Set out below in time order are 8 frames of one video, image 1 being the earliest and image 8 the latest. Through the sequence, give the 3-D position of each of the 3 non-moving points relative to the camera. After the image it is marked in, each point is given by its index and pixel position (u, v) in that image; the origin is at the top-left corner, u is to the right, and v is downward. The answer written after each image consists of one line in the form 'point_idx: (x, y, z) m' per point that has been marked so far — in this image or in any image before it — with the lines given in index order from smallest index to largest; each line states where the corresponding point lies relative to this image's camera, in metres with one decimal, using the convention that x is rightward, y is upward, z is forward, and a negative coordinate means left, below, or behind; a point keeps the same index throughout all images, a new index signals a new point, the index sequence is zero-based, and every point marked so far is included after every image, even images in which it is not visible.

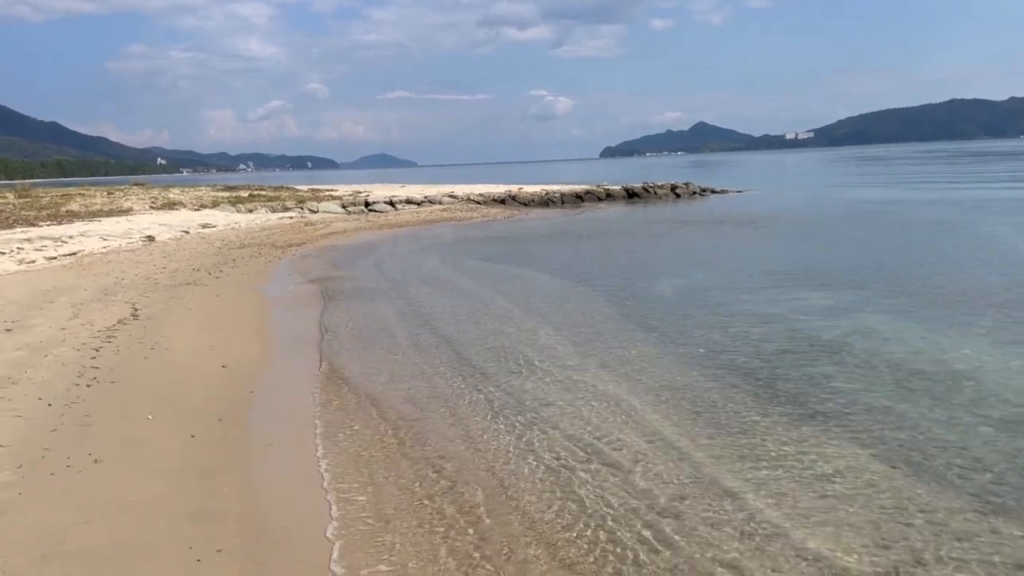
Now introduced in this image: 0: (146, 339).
0: (-5.0, -0.7, +11.5) m
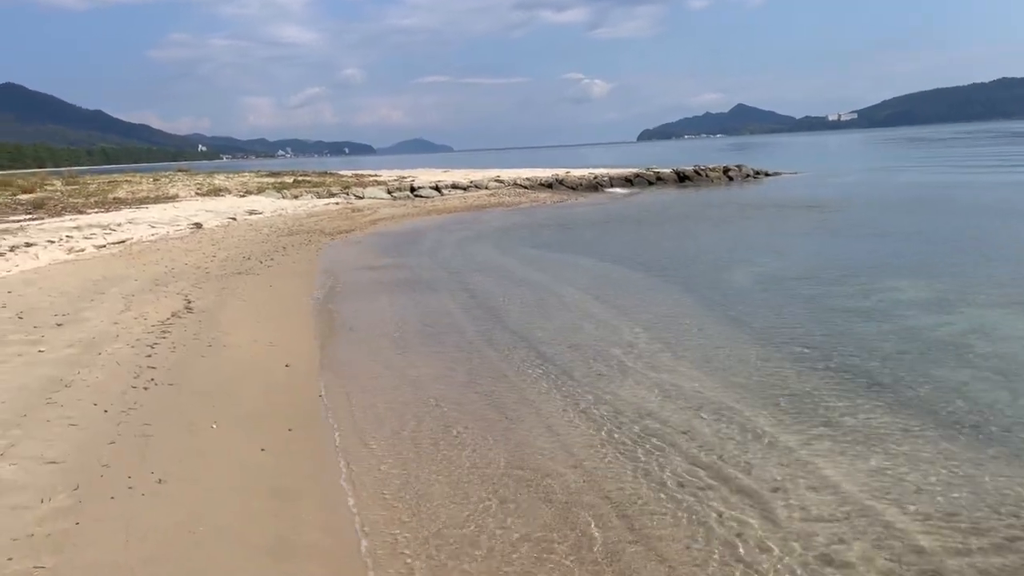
0: (-4.0, -0.6, +10.8) m
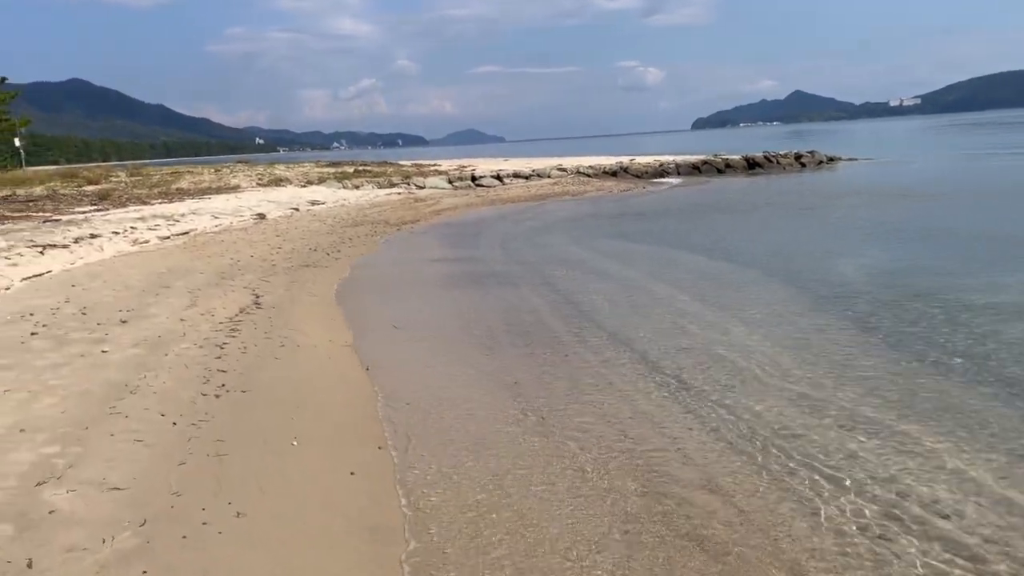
0: (-2.8, -0.6, +10.0) m
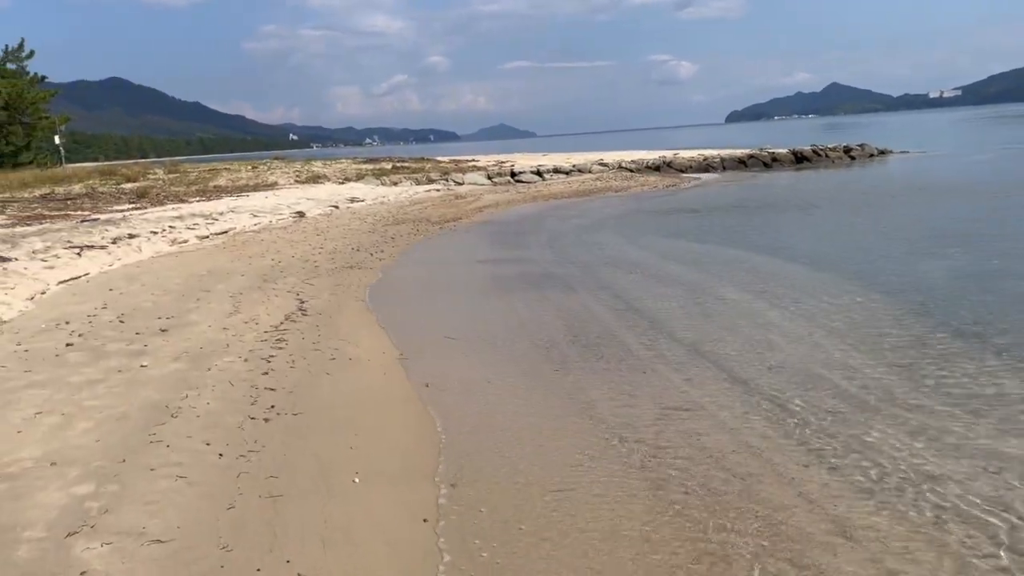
0: (-2.1, -0.6, +9.3) m
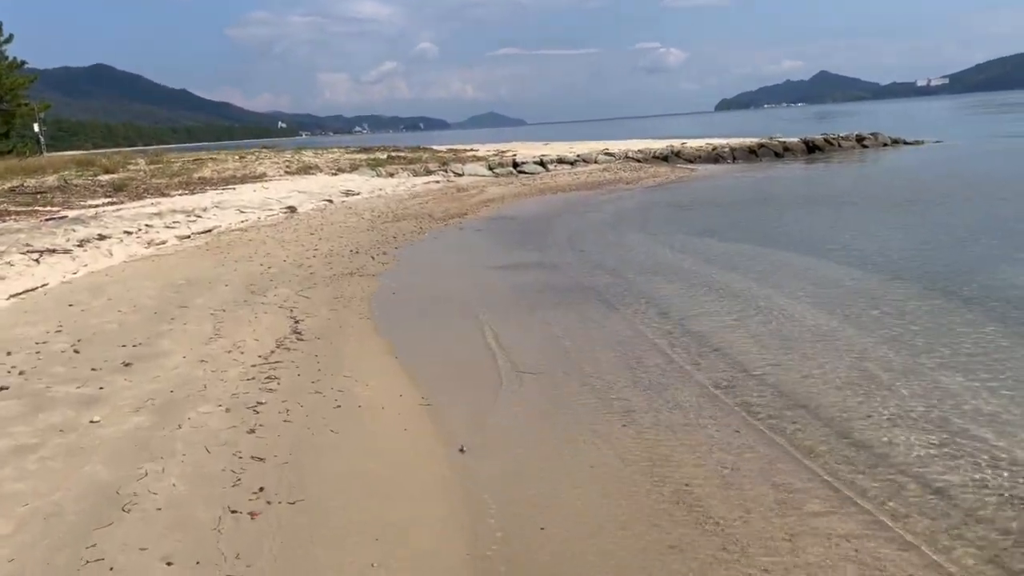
0: (-1.7, -0.9, +7.5) m
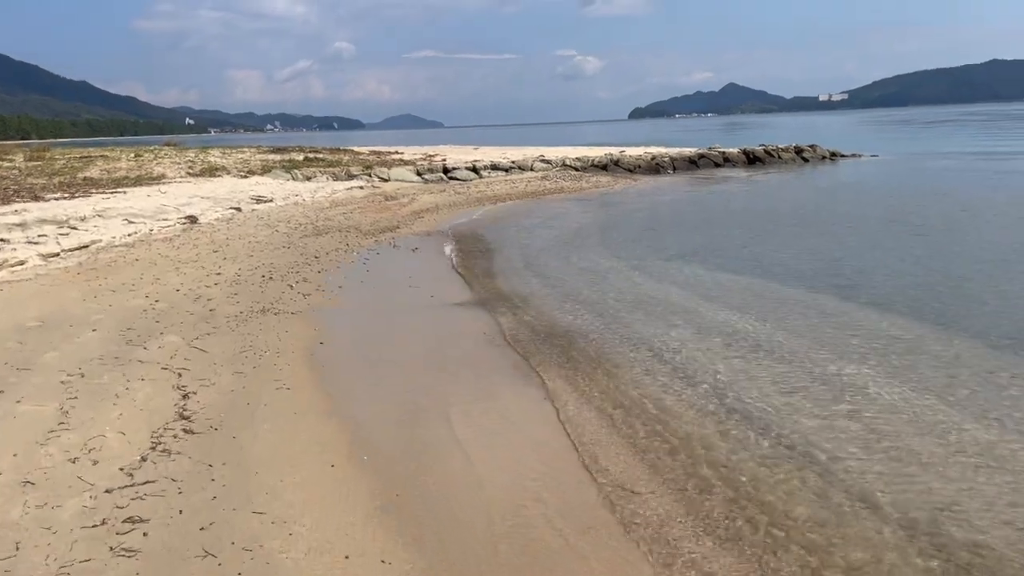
0: (-1.6, -1.4, +4.6) m
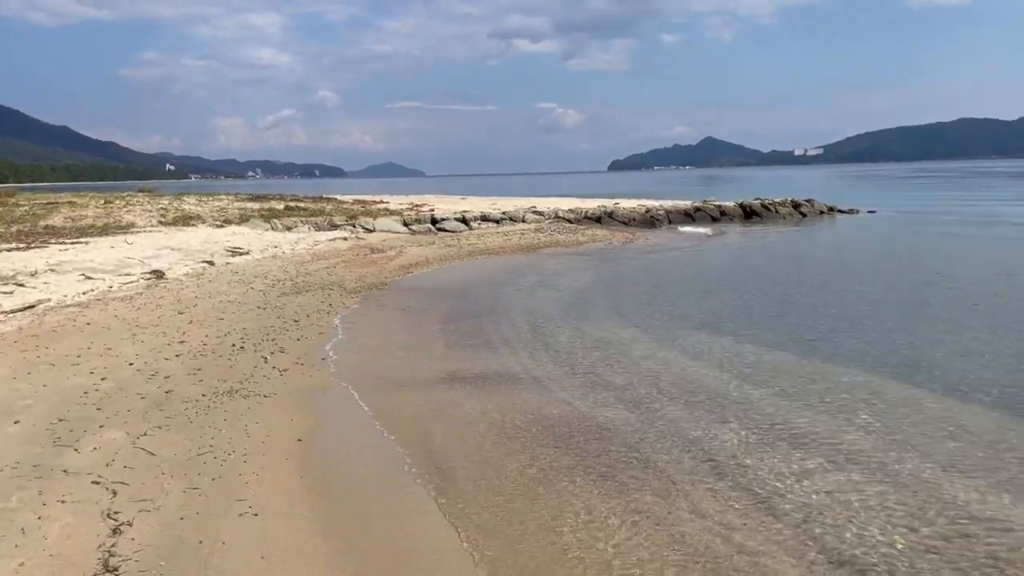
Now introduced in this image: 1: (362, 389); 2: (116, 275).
0: (-1.3, -1.9, +2.8) m
1: (-1.7, -1.1, +9.6) m
2: (-7.7, +0.2, +16.5) m
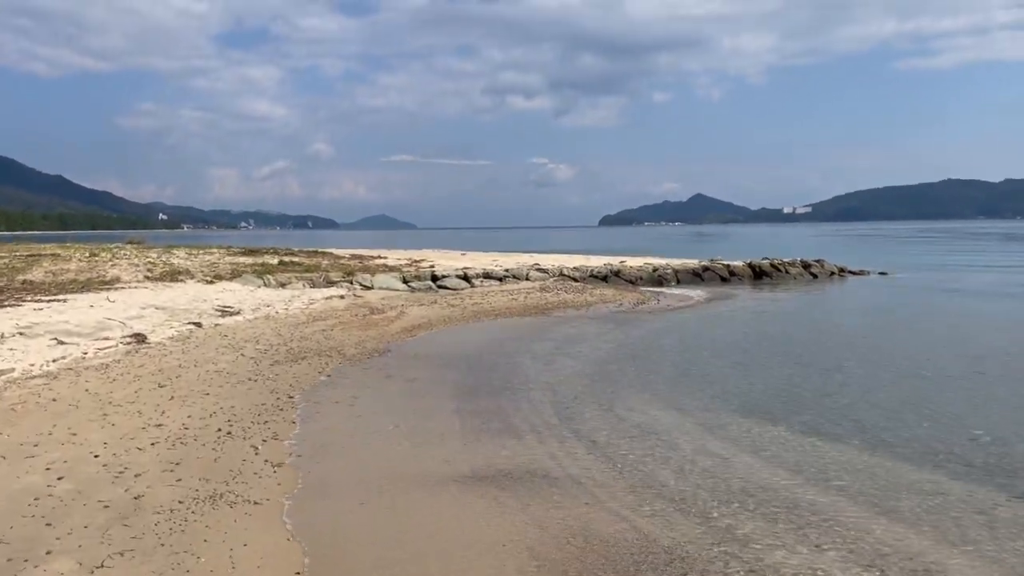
0: (-0.8, -2.3, +1.2) m
1: (-1.4, -1.9, +8.0) m
2: (-7.4, -0.9, +14.9) m
